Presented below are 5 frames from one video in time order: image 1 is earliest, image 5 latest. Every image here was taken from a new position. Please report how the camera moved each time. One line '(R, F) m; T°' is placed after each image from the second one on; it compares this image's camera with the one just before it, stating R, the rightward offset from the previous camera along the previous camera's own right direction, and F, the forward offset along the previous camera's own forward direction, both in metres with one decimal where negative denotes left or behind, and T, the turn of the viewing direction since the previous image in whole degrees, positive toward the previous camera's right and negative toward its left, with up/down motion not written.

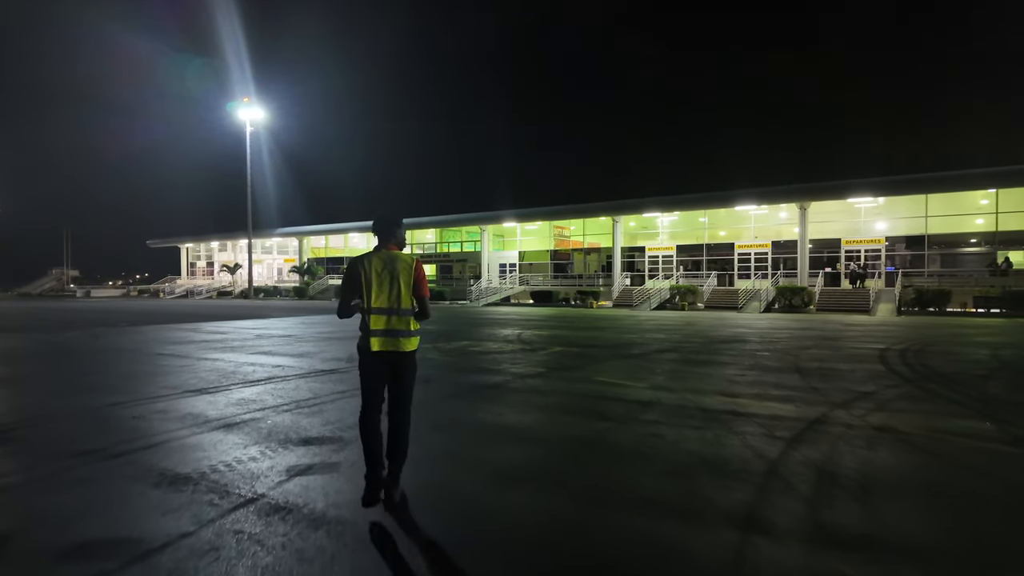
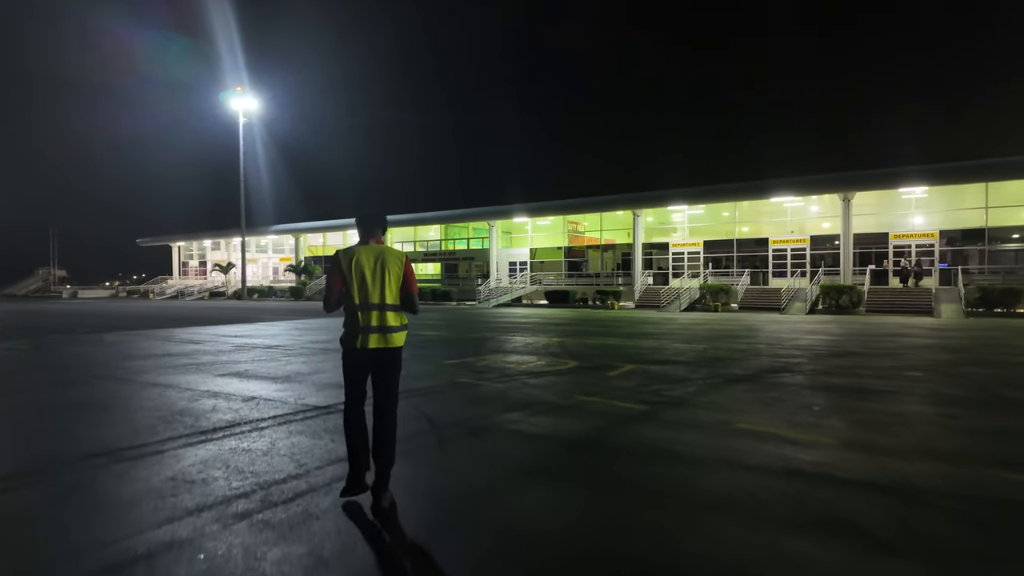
(-0.9, +3.0) m; 0°
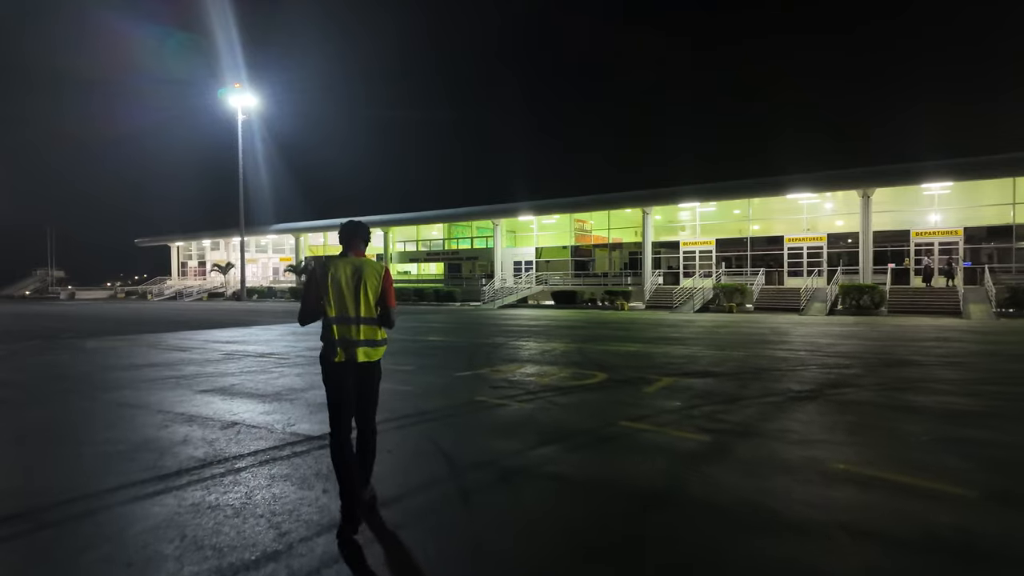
(-0.3, +1.1) m; 0°
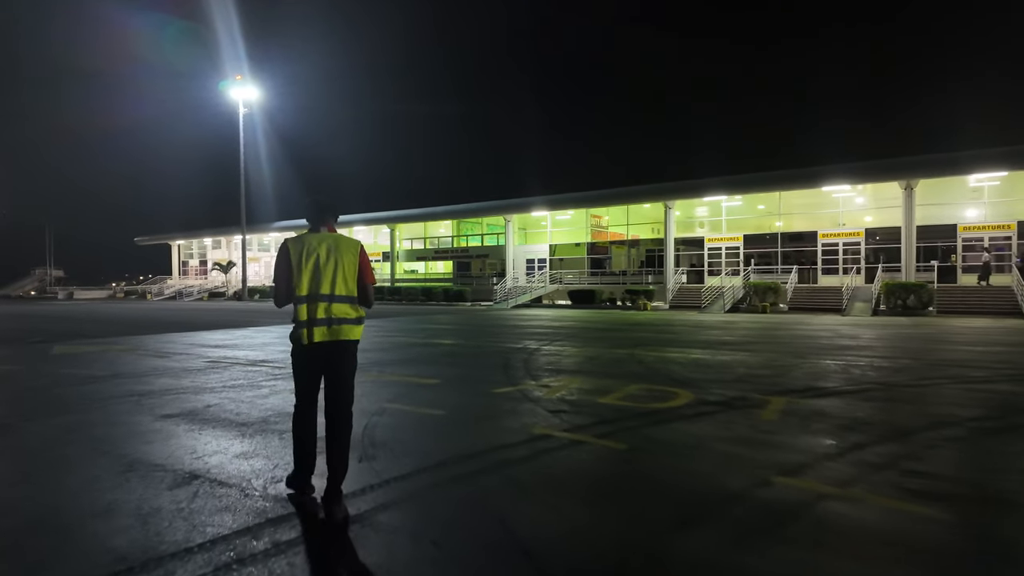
(-0.6, +1.9) m; 0°
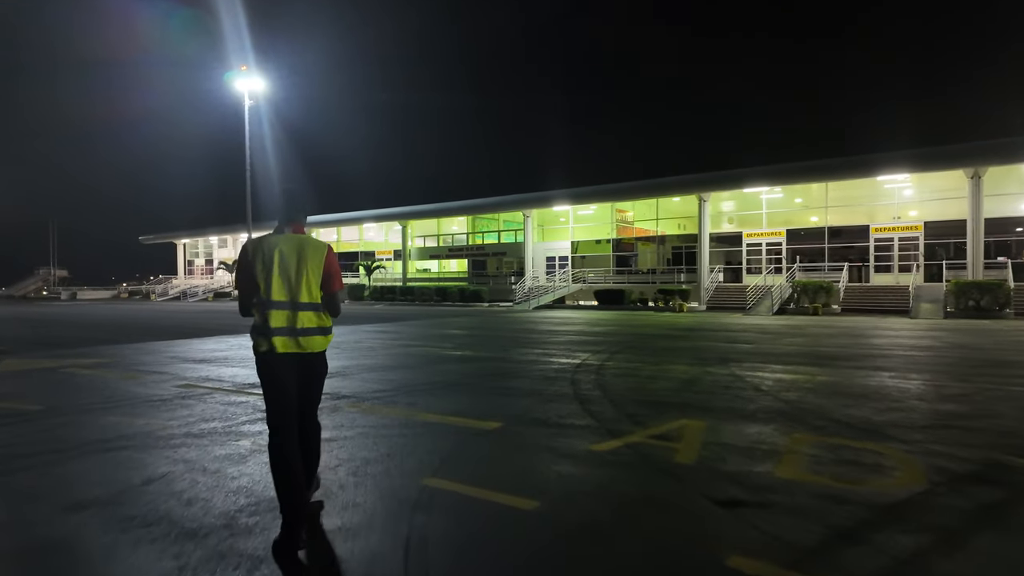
(-0.7, +2.4) m; -1°
